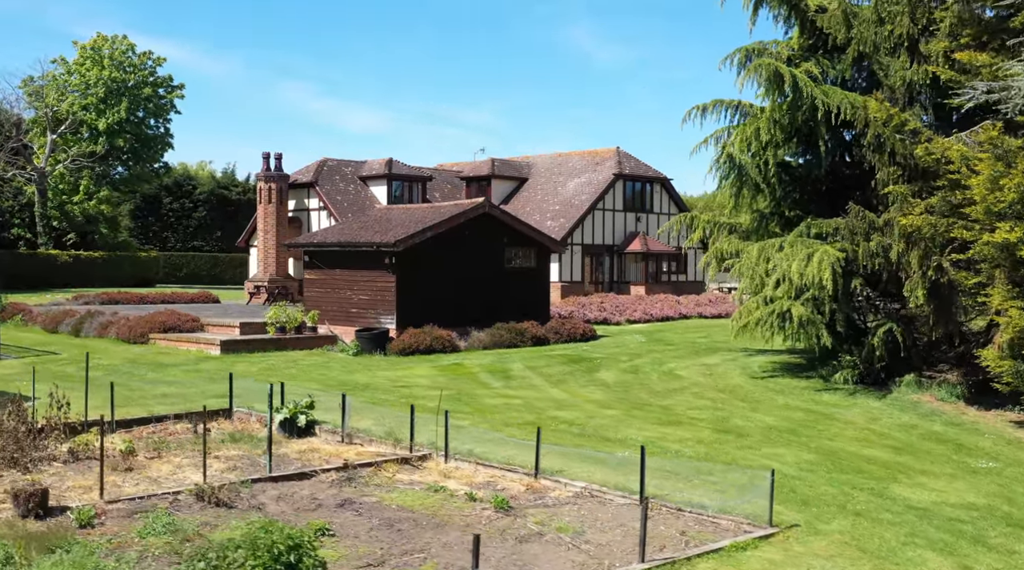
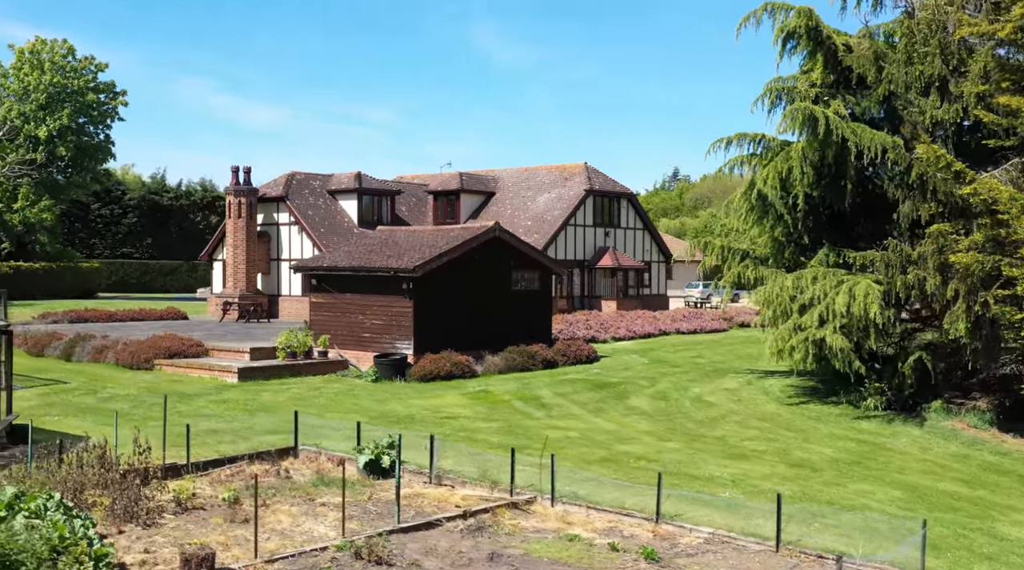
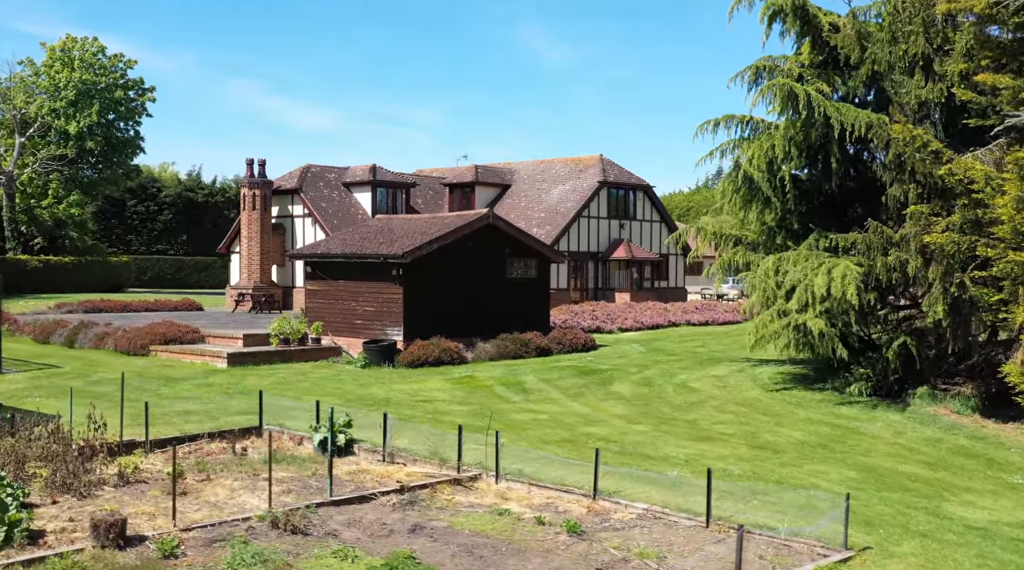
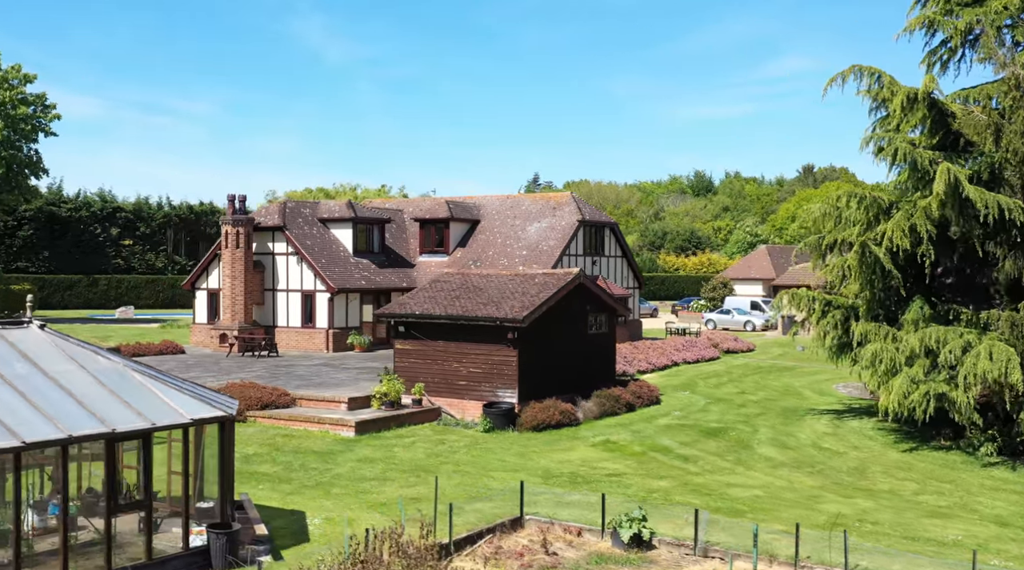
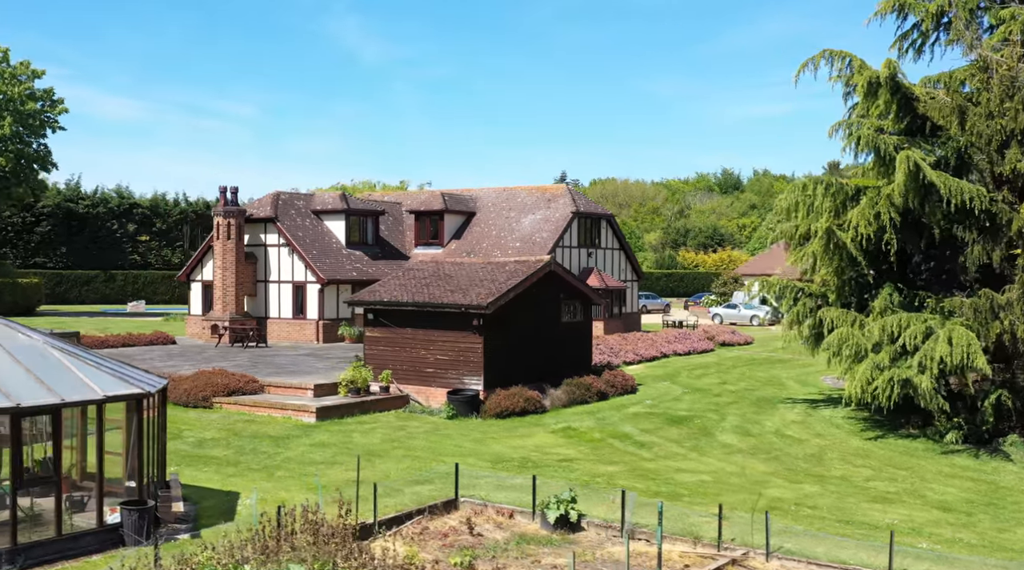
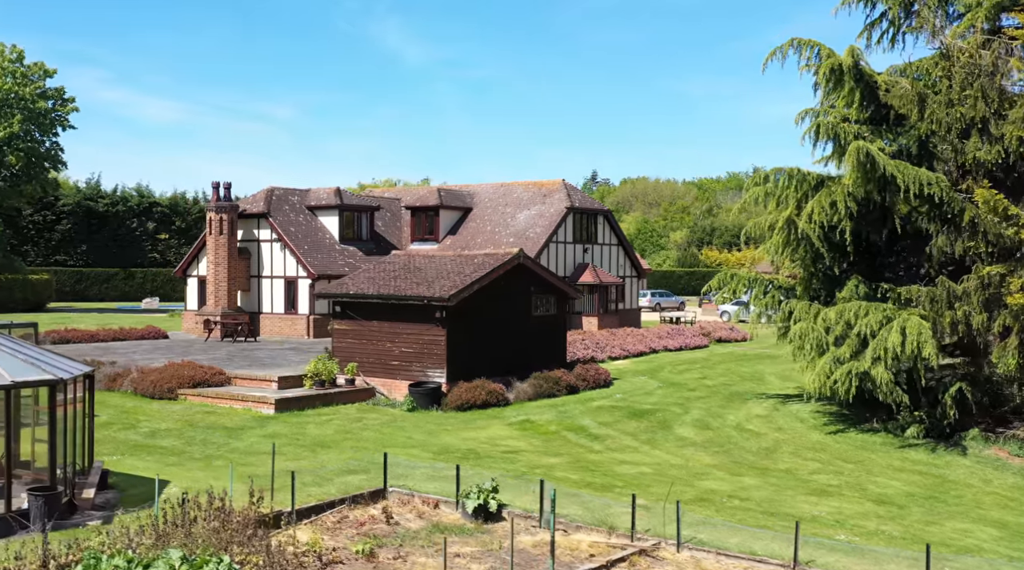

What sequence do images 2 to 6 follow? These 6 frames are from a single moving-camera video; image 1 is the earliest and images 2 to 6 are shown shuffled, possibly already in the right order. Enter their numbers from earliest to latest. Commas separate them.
3, 2, 6, 5, 4
